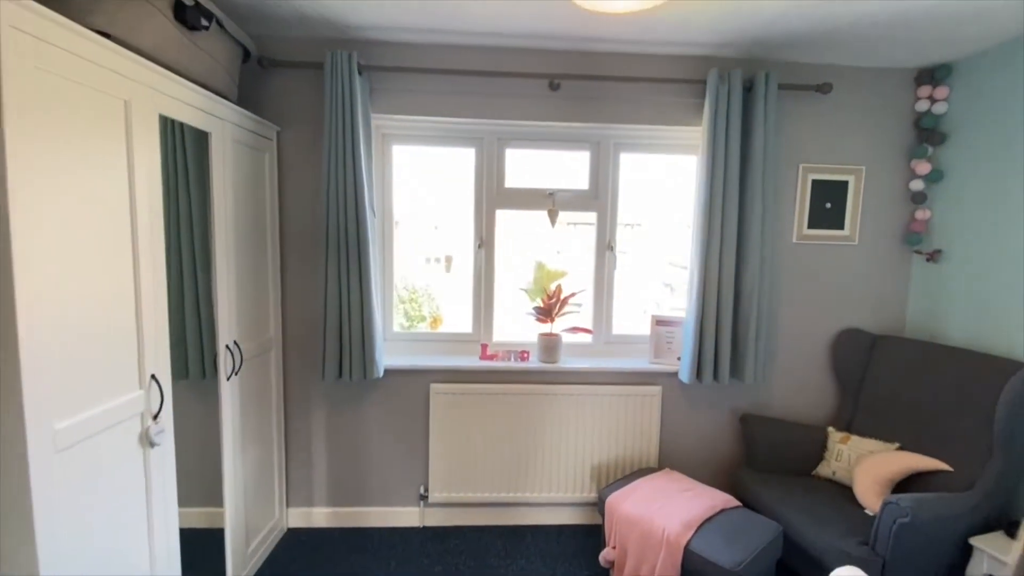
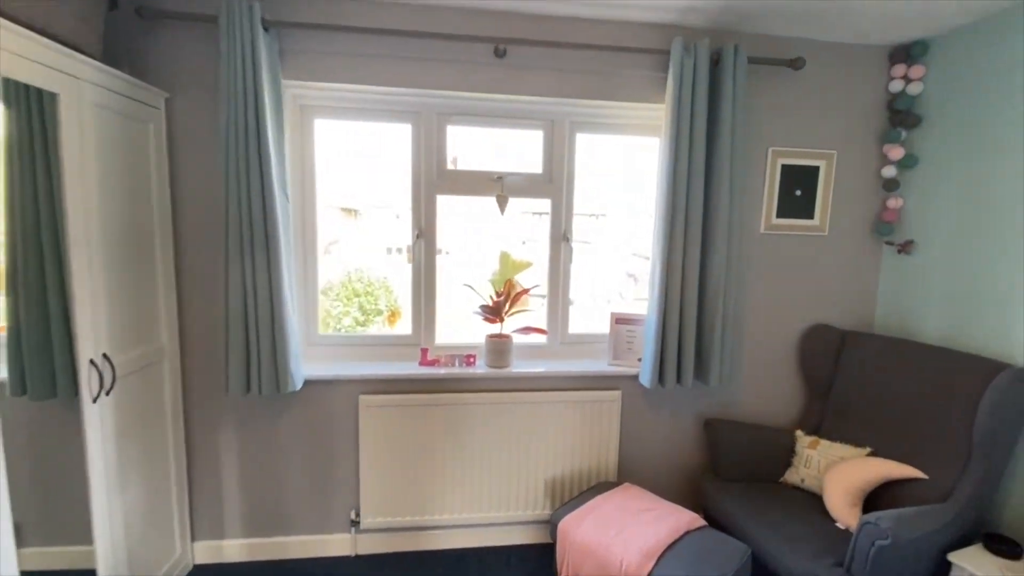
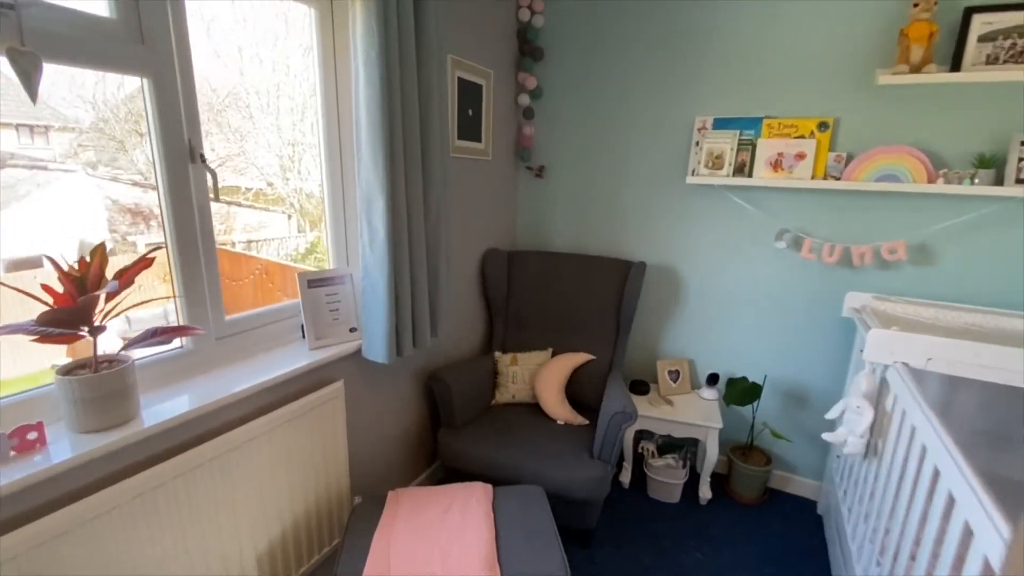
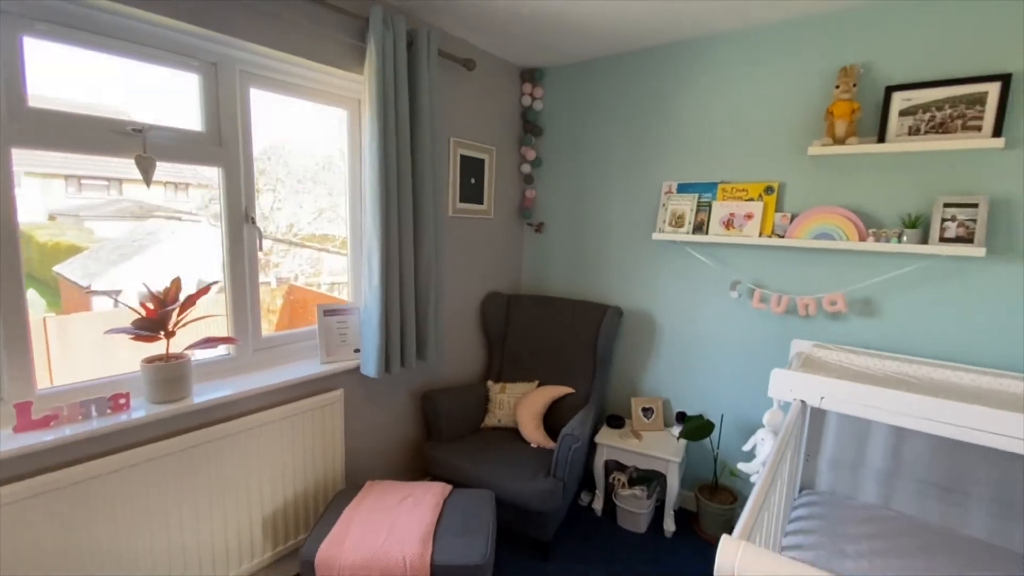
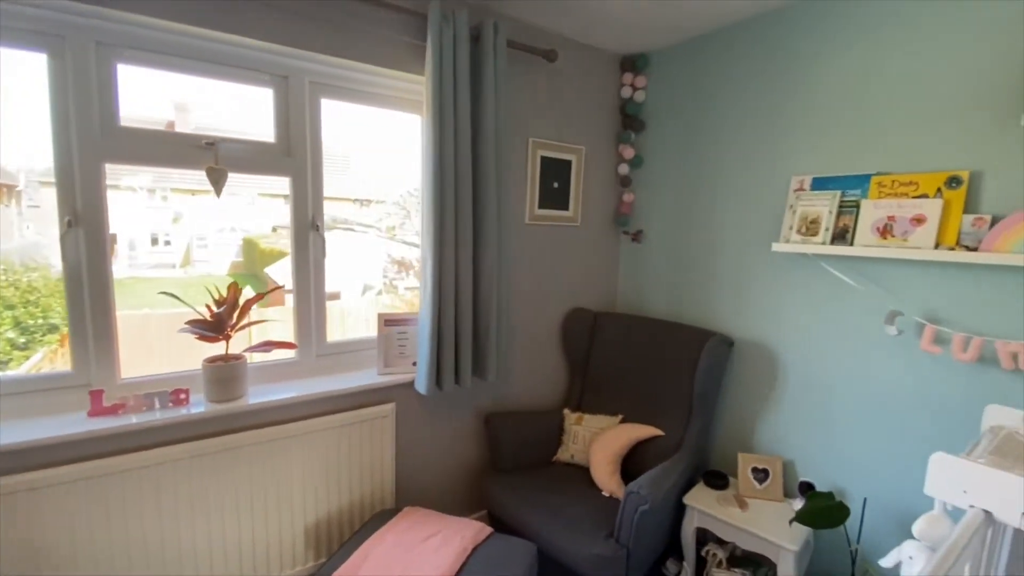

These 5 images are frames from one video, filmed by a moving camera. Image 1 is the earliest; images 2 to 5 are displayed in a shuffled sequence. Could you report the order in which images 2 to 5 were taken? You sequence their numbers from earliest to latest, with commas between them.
2, 5, 4, 3
